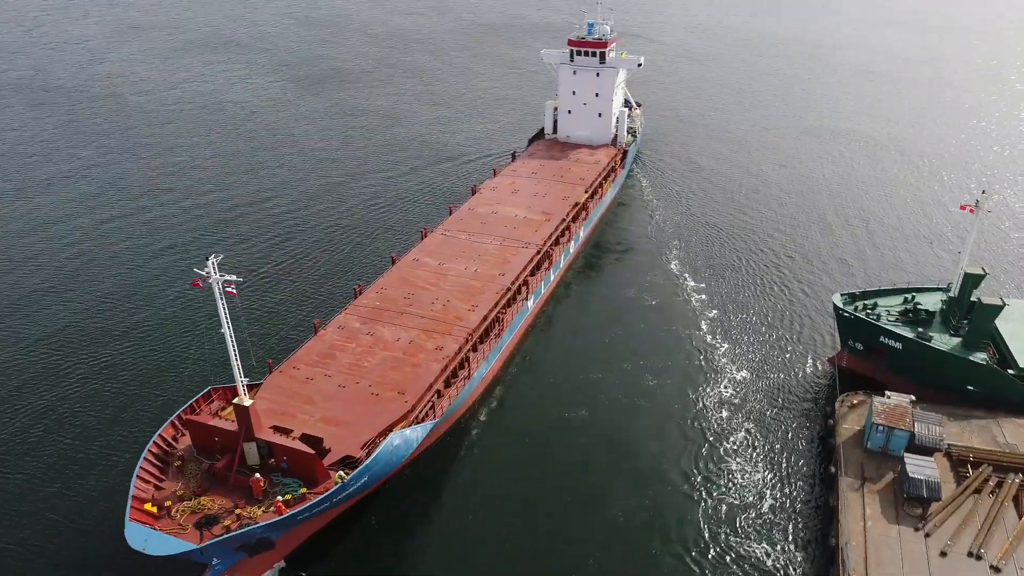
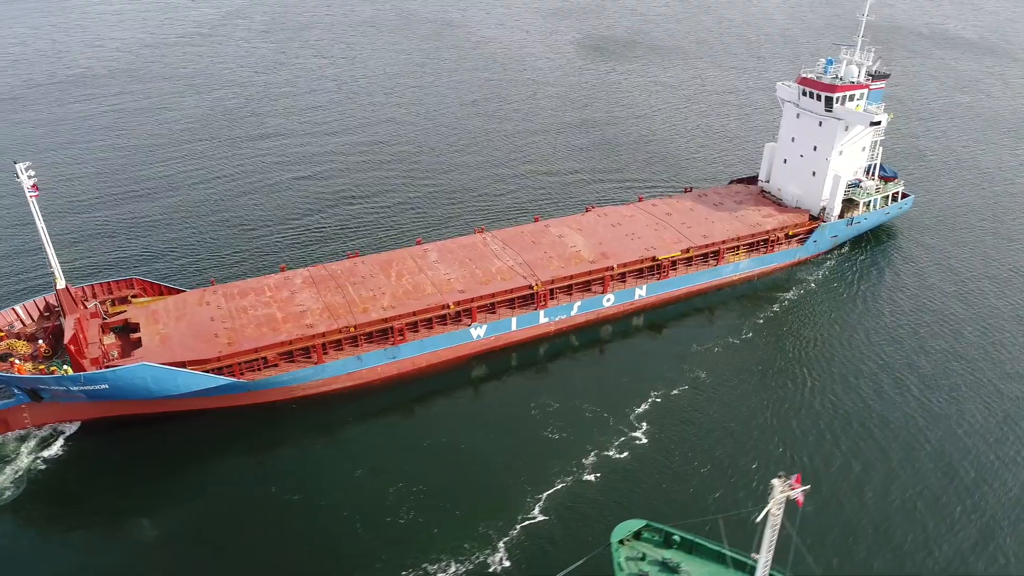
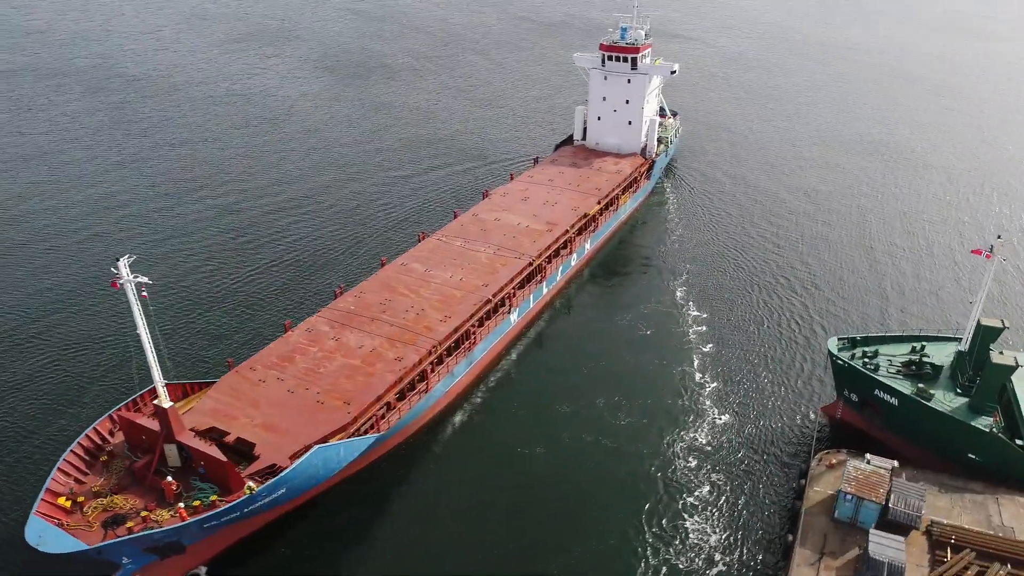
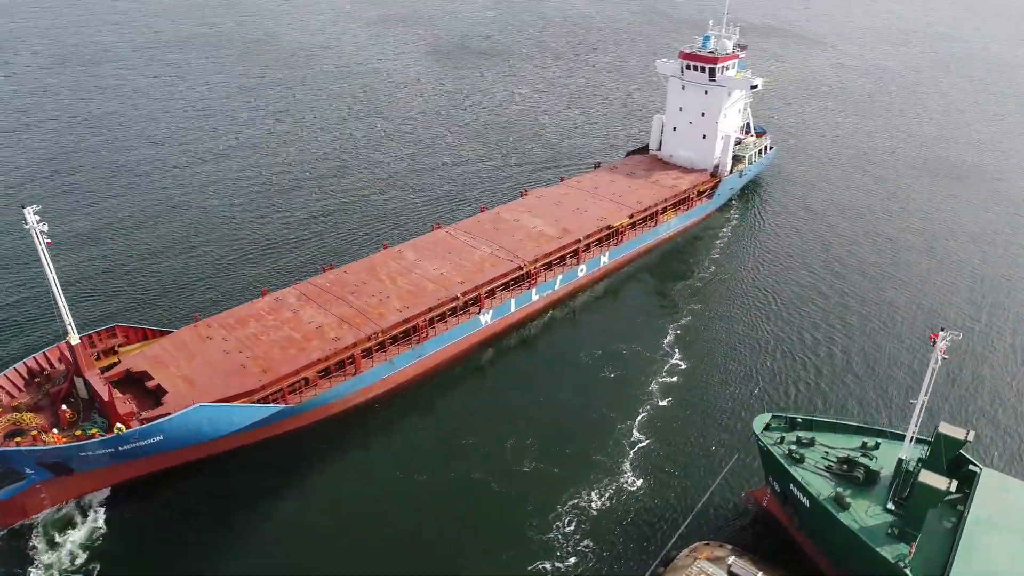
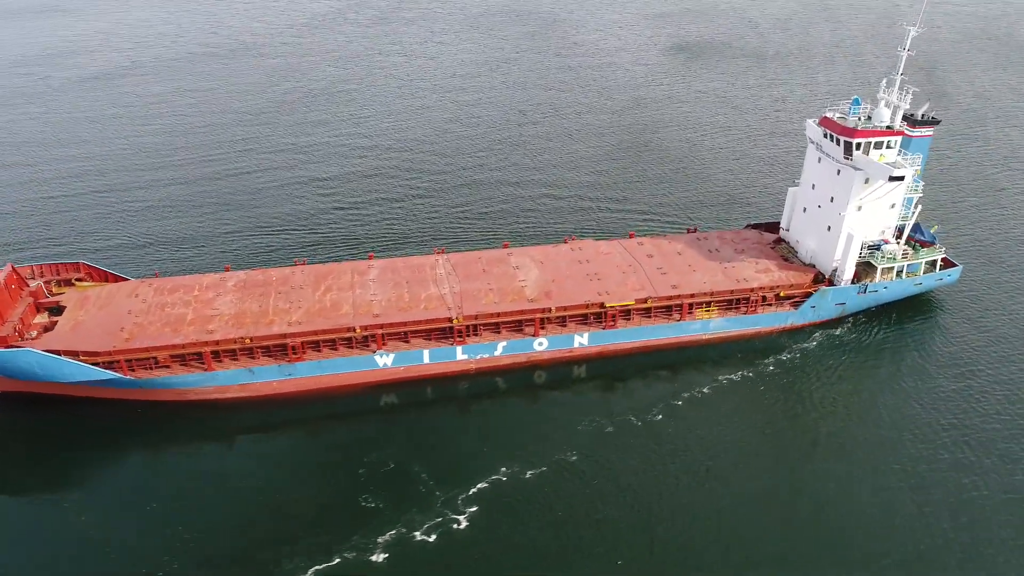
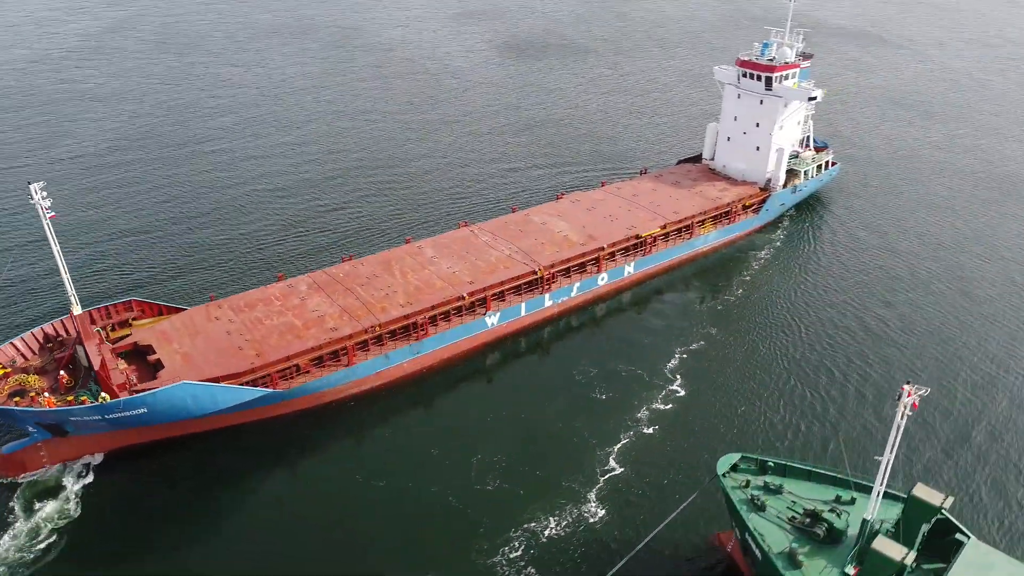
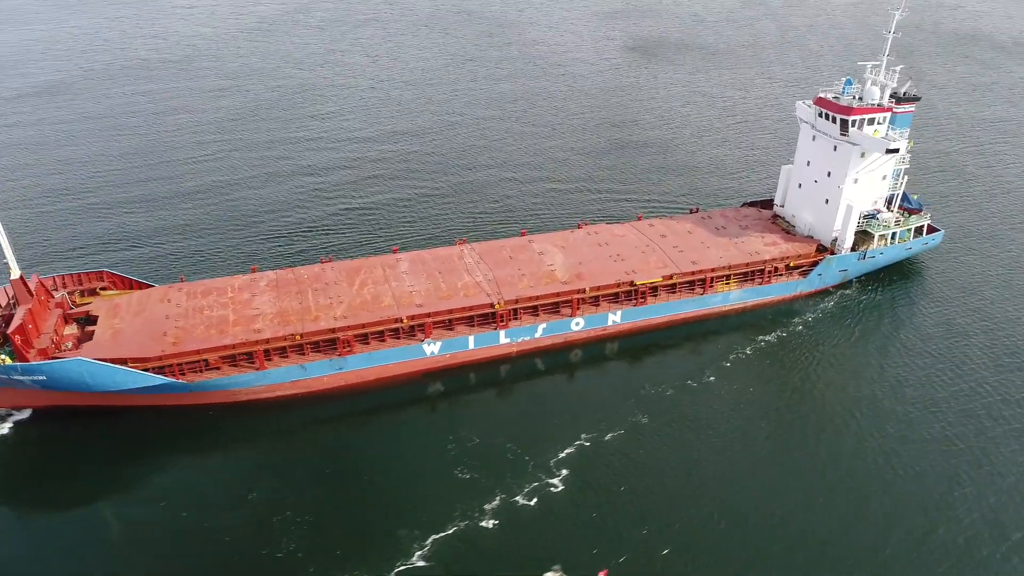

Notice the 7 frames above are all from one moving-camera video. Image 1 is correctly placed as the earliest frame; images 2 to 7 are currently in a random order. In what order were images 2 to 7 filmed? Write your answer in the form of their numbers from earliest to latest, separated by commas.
3, 4, 6, 2, 7, 5
